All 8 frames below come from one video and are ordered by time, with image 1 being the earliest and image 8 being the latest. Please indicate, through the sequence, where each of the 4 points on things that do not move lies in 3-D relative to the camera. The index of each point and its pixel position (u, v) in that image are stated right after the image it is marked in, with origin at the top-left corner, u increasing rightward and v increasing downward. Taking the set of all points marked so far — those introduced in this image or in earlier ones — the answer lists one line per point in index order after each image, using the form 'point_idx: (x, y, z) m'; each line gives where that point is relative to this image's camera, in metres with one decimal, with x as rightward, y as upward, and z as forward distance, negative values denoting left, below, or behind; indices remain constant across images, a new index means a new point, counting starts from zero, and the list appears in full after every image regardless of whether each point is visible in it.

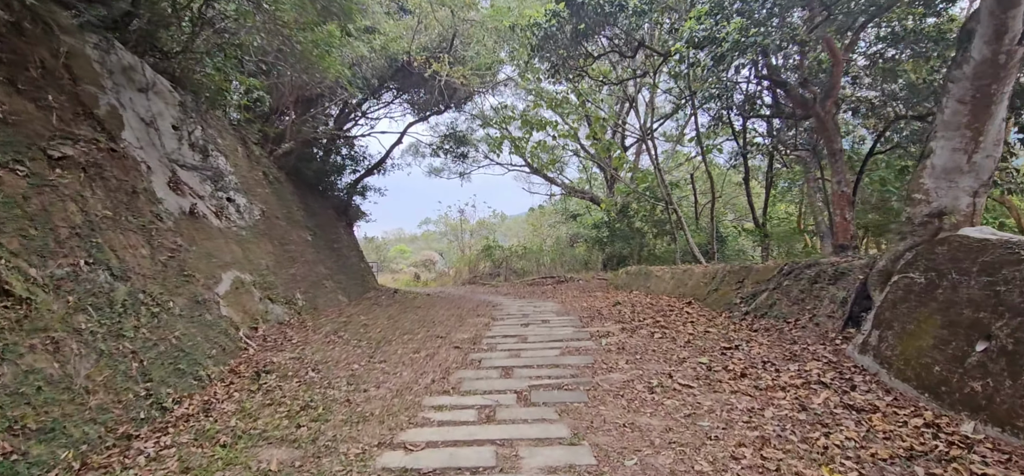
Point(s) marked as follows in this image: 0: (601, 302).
0: (+1.4, -1.0, +8.2) m
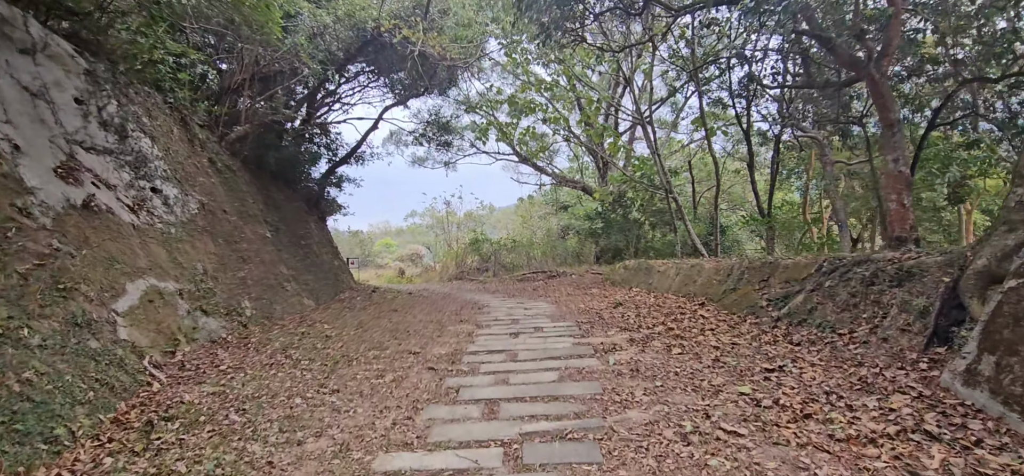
0: (+1.3, -0.9, +7.4) m
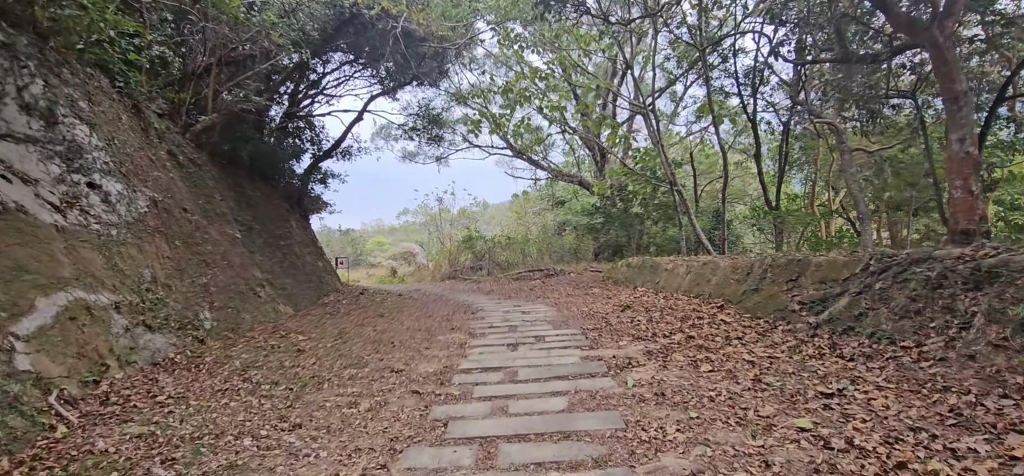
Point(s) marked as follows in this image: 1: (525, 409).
0: (+1.2, -0.9, +6.7) m
1: (+0.1, -1.0, +3.0) m
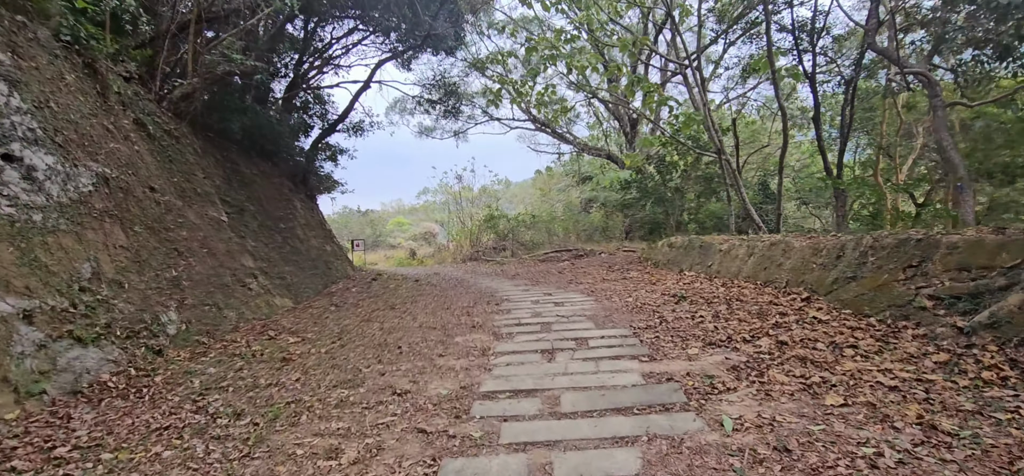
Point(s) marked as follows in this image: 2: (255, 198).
0: (+1.6, -0.6, +5.7) m
1: (+0.3, -0.9, +2.0) m
2: (-3.5, +0.5, +7.0) m
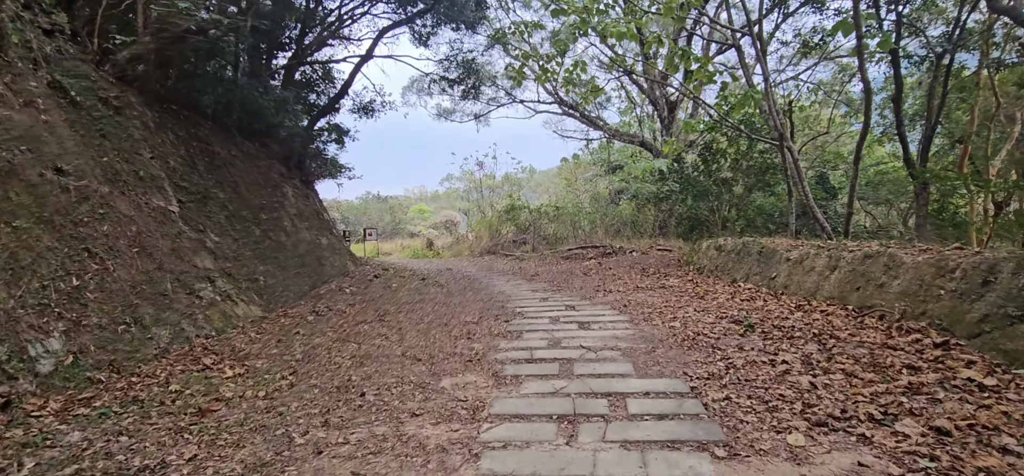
0: (+1.7, -0.7, +4.5) m
1: (+0.2, -1.0, +0.8) m
2: (-3.3, +0.6, +6.0) m
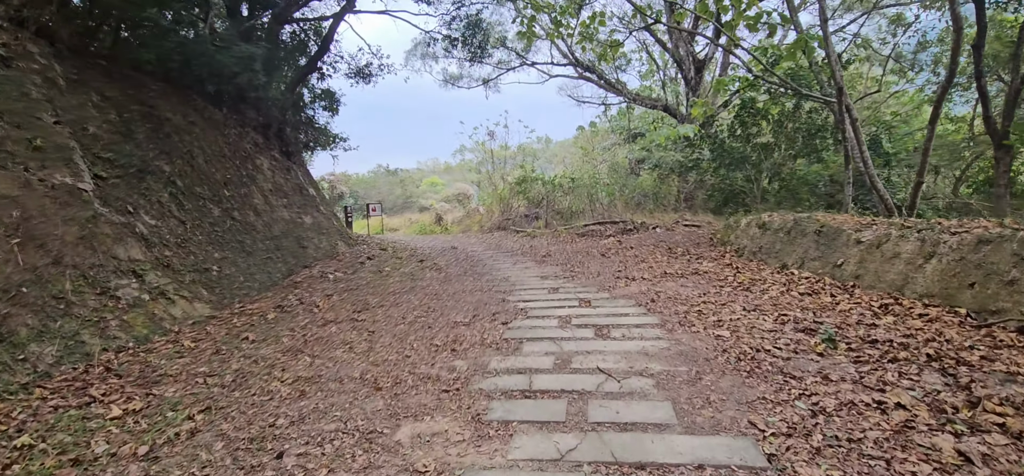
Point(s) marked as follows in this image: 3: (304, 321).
0: (+1.7, -0.5, +3.5) m
1: (+0.1, -1.1, -0.1) m
2: (-3.2, +0.8, +5.0) m
3: (-1.7, -0.7, +4.3) m
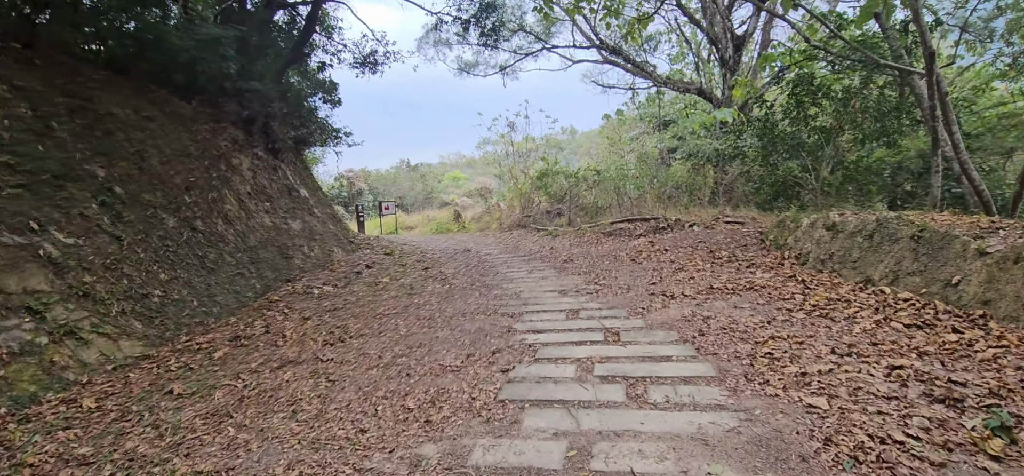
0: (+1.6, -0.6, +2.4) m
1: (-0.1, -1.2, -1.1) m
2: (-3.2, +0.7, +4.2) m
3: (-1.7, -0.8, +3.4) m
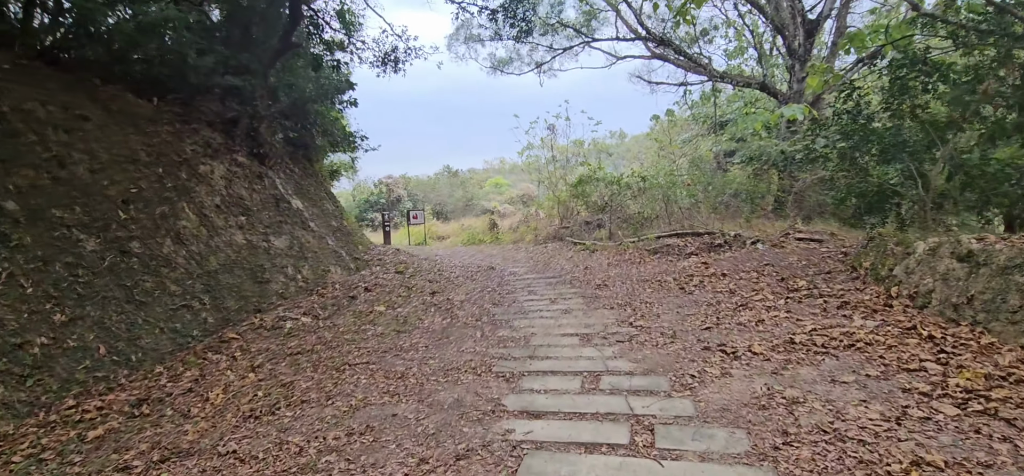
0: (+1.5, -0.8, +1.2) m
1: (-0.6, -1.4, -2.1) m
2: (-3.2, +0.5, +3.4) m
3: (-1.8, -1.0, +2.5) m
